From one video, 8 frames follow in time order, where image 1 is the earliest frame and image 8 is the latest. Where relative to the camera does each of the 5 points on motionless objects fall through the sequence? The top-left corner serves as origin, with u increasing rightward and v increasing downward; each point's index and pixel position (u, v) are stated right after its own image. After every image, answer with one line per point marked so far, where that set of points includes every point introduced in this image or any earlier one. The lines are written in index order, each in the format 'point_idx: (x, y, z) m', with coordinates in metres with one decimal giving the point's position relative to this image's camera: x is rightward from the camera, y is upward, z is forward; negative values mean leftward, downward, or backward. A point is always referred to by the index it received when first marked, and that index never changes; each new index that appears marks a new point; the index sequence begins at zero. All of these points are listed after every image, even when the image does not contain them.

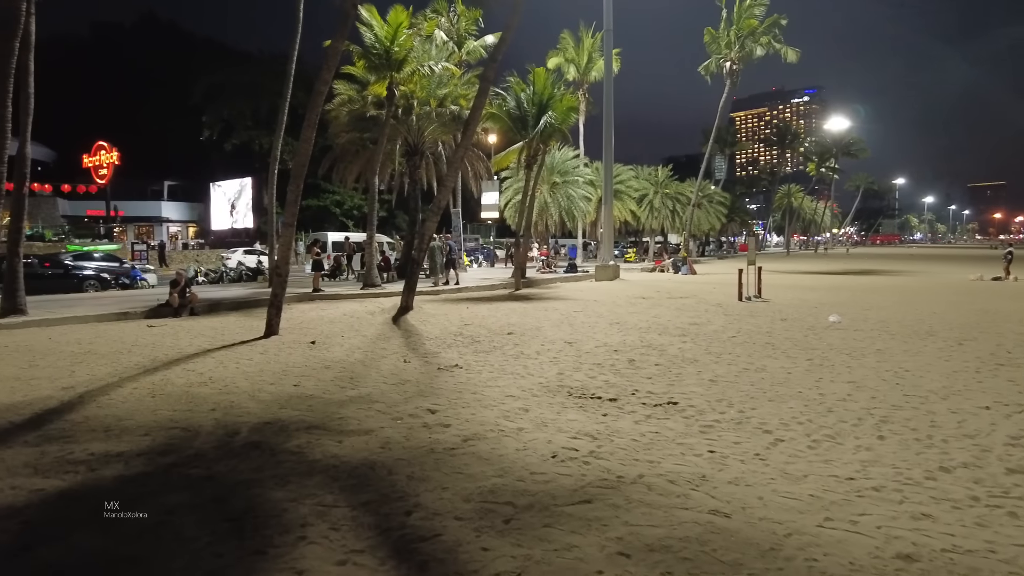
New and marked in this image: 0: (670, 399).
0: (+1.8, -1.3, +7.7) m
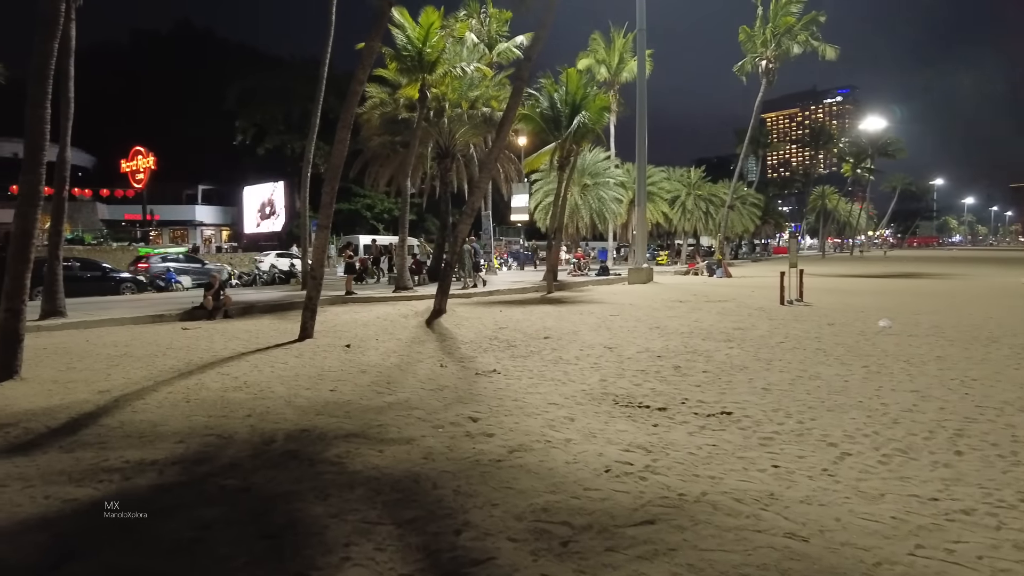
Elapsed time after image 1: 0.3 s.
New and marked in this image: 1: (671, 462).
0: (+2.3, -1.3, +7.3) m
1: (+1.3, -1.4, +5.5) m
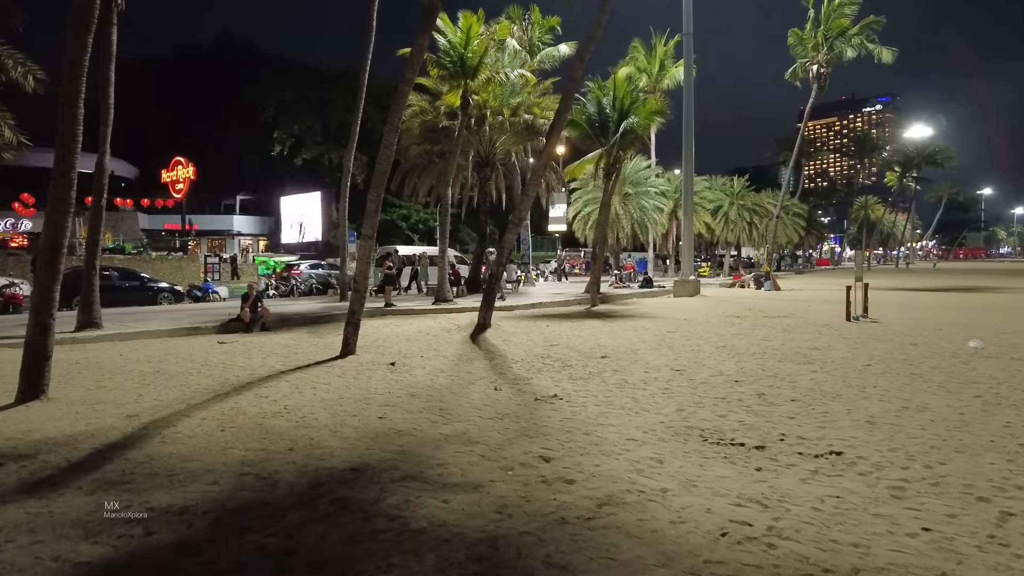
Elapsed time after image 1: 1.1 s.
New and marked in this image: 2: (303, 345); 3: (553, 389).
0: (+3.0, -1.5, +6.3) m
1: (+1.9, -1.6, +4.5) m
2: (-4.1, -1.1, +13.0) m
3: (+0.6, -1.4, +8.8) m
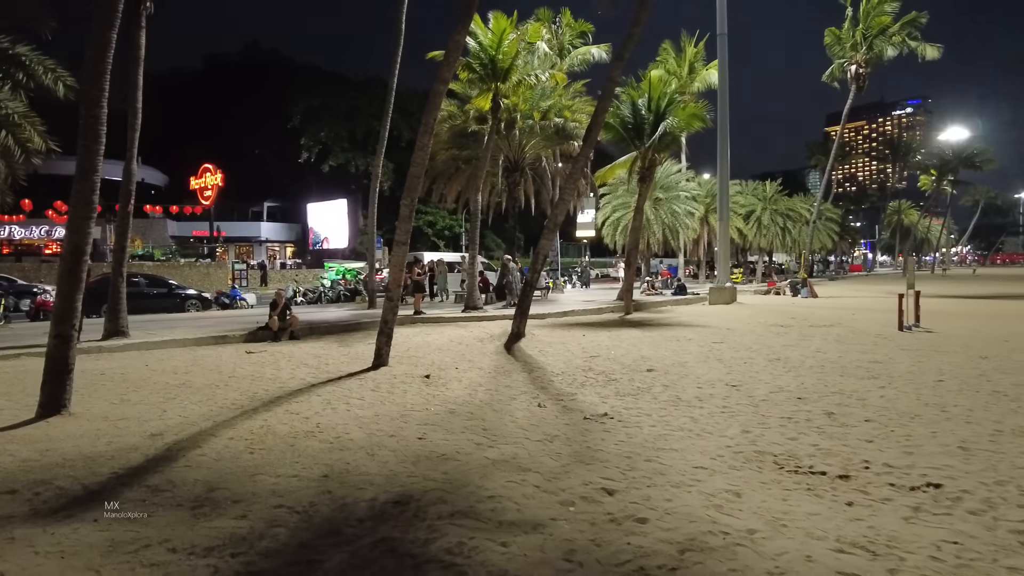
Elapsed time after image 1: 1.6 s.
0: (+3.5, -1.6, +5.6) m
1: (+2.3, -1.7, +3.8) m
2: (-3.4, -1.3, +12.5) m
3: (+1.1, -1.5, +8.2) m
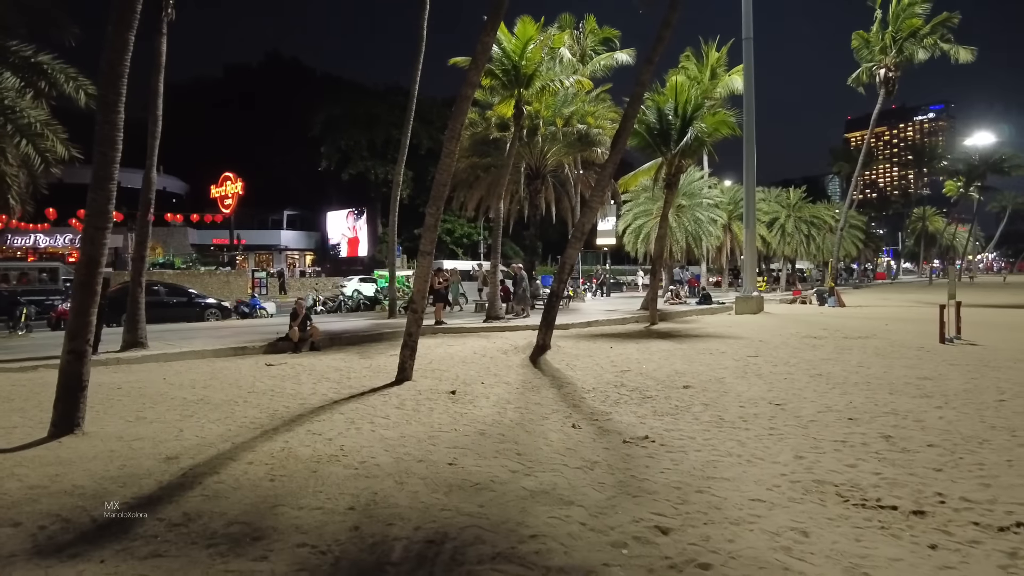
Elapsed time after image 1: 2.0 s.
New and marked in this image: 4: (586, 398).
0: (+3.8, -1.7, +5.1) m
1: (+2.6, -1.8, +3.3) m
2: (-2.9, -1.5, +12.2) m
3: (+1.5, -1.6, +7.7) m
4: (+1.1, -1.6, +9.5) m
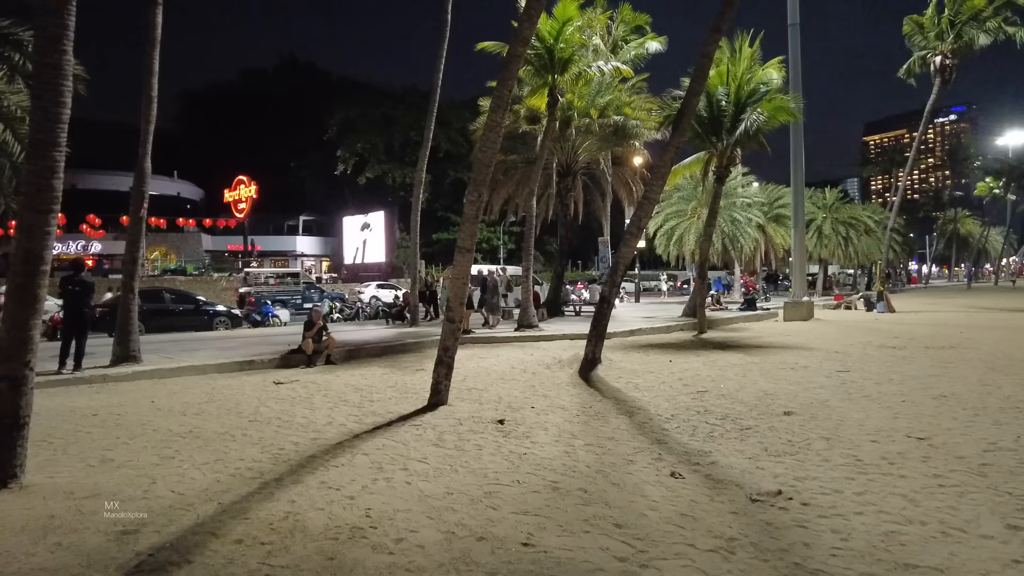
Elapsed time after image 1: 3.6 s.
0: (+4.4, -1.7, +3.1) m
1: (+3.2, -1.7, +1.4) m
2: (-2.1, -1.5, +10.3) m
3: (+2.2, -1.6, +5.8) m
4: (+1.8, -1.6, +7.5) m
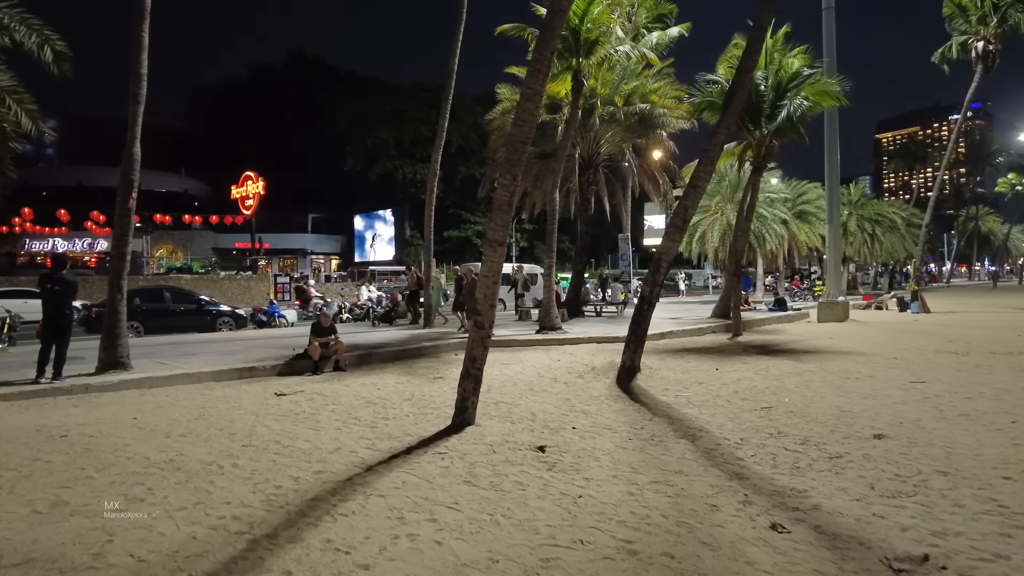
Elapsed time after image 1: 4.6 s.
0: (+4.8, -1.7, +1.7) m
1: (+3.5, -1.8, 0.0) m
2: (-1.6, -1.5, +9.1) m
3: (+2.6, -1.7, +4.5) m
4: (+2.2, -1.6, +6.2) m
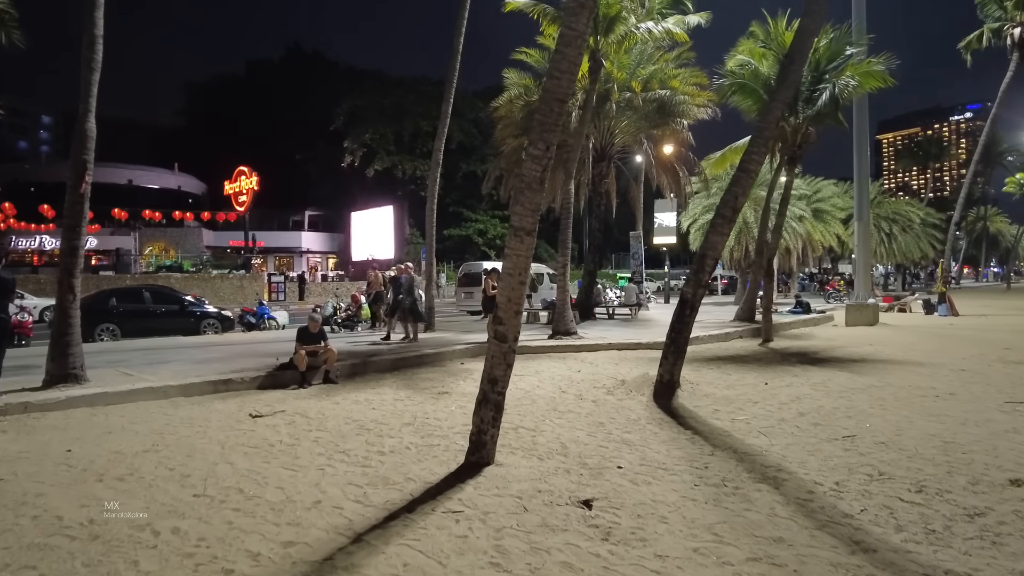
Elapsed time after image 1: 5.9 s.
0: (+5.1, -1.8, +0.2) m
1: (+3.8, -1.8, -1.5) m
2: (-1.4, -1.5, +7.5) m
3: (+2.8, -1.7, +2.9) m
4: (+2.5, -1.6, +4.7) m
